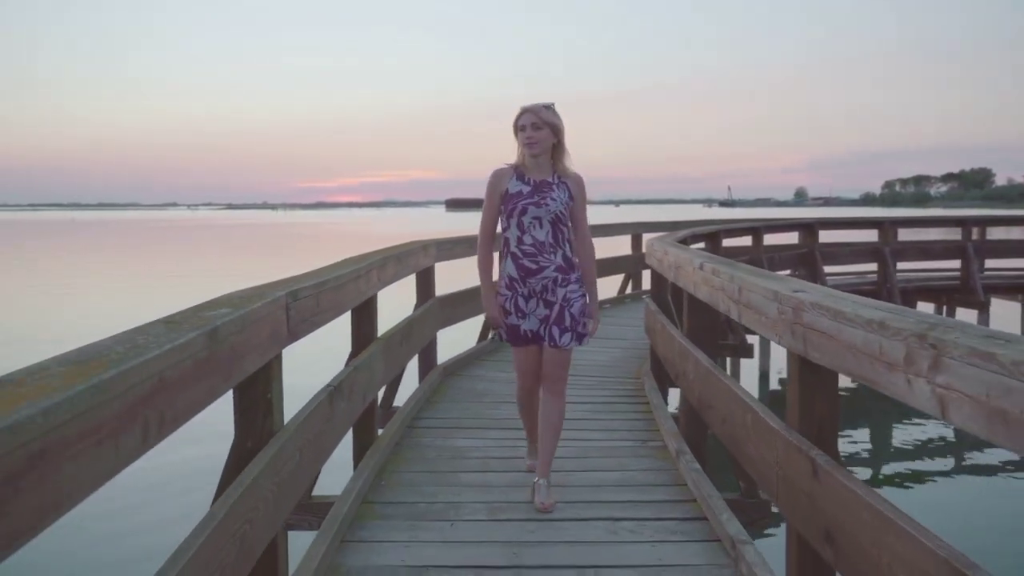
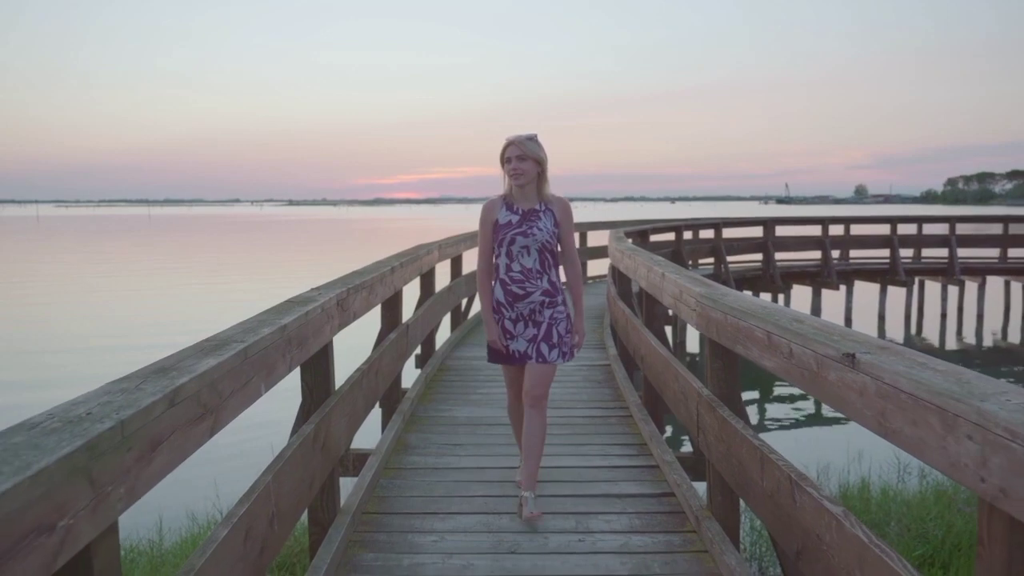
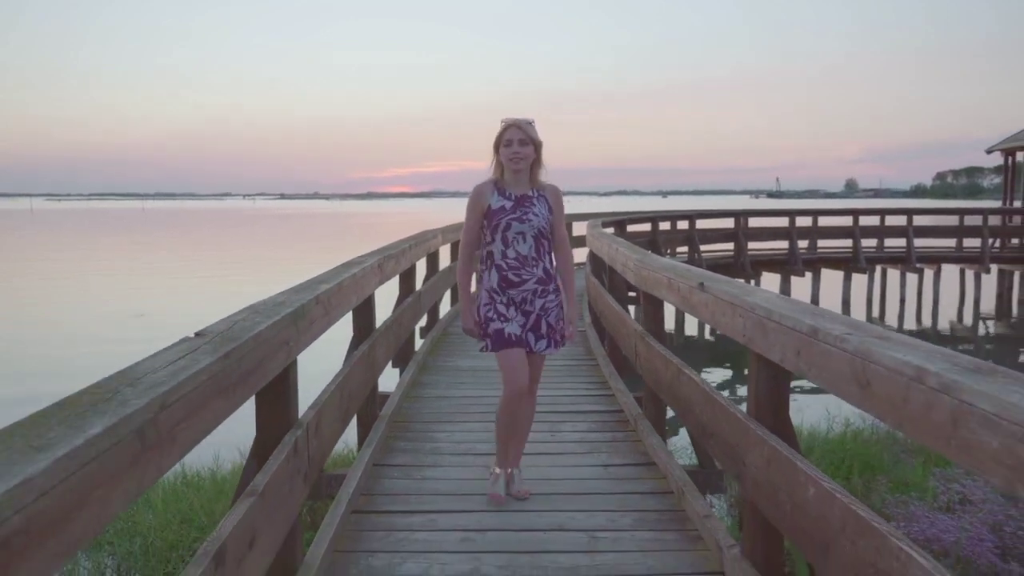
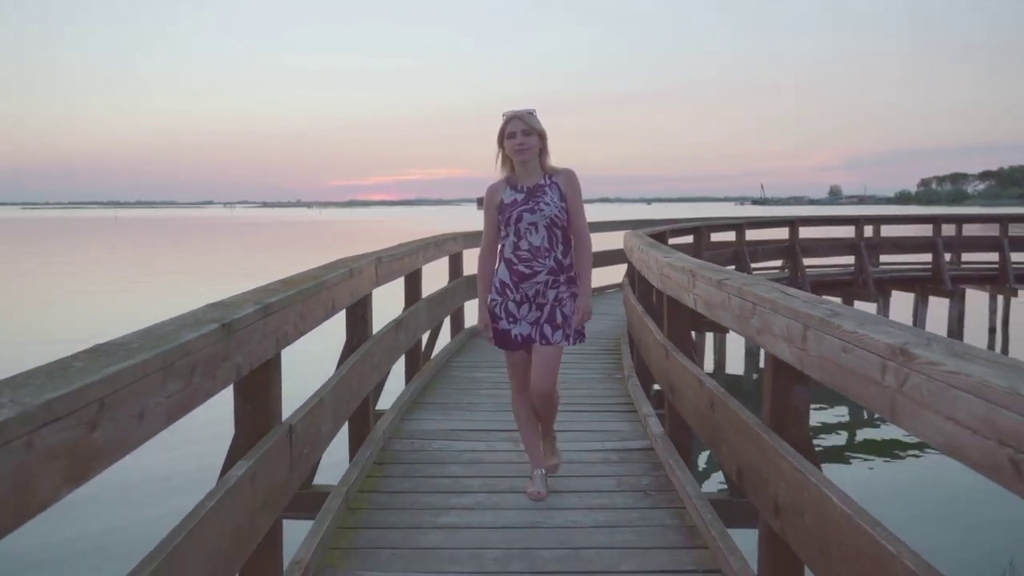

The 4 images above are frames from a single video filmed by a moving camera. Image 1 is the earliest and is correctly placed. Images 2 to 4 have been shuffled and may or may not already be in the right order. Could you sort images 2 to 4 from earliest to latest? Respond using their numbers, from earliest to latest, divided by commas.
4, 2, 3
